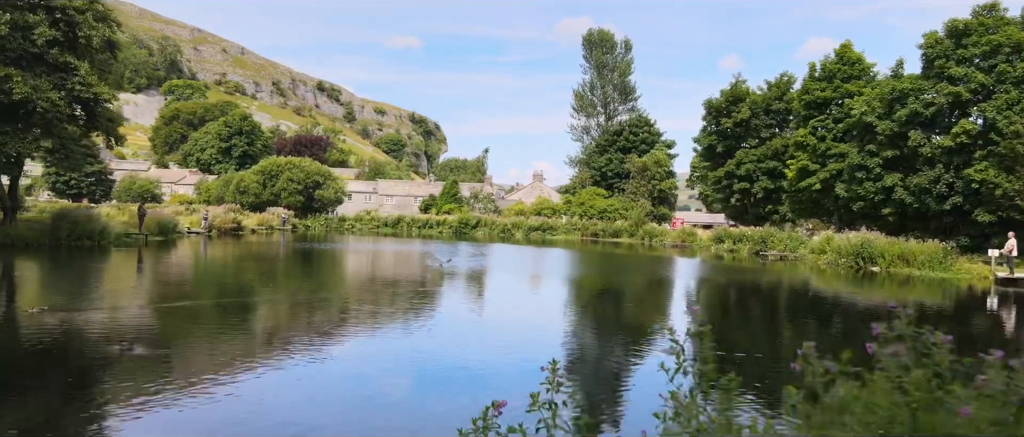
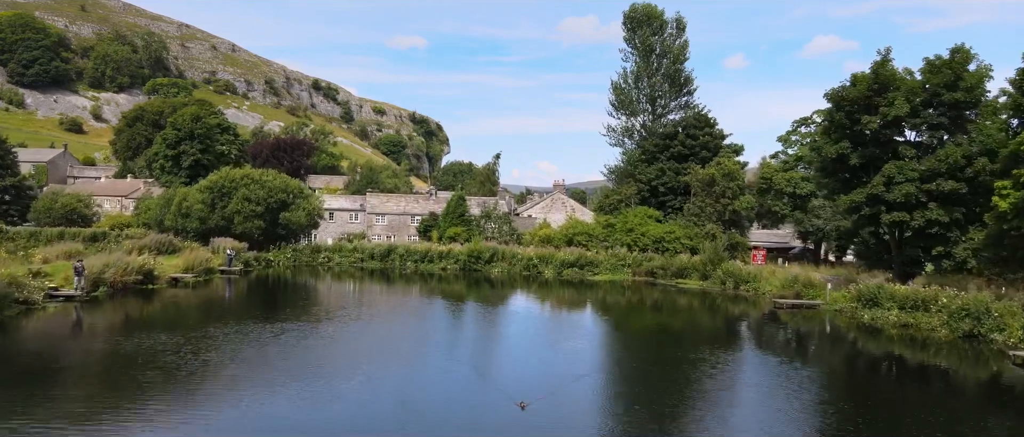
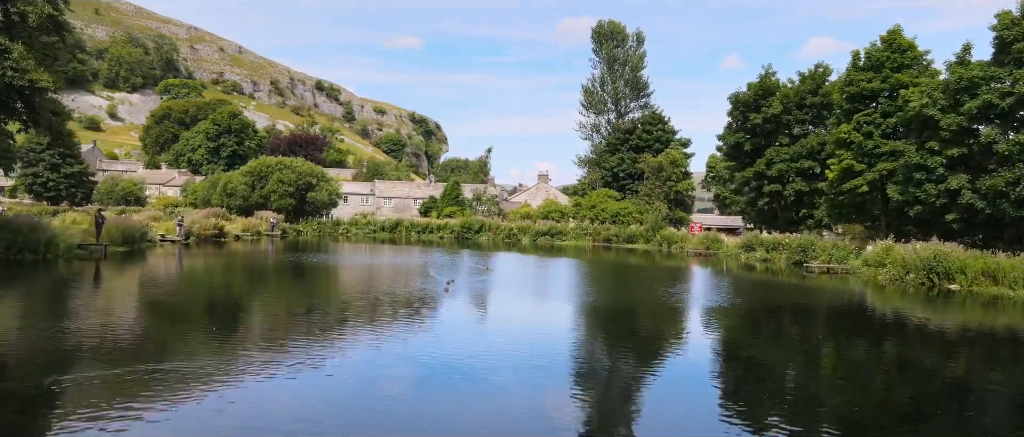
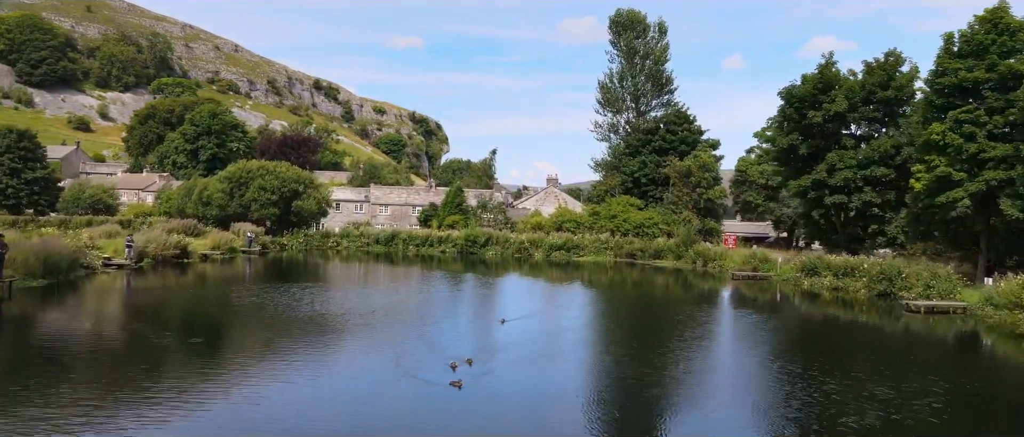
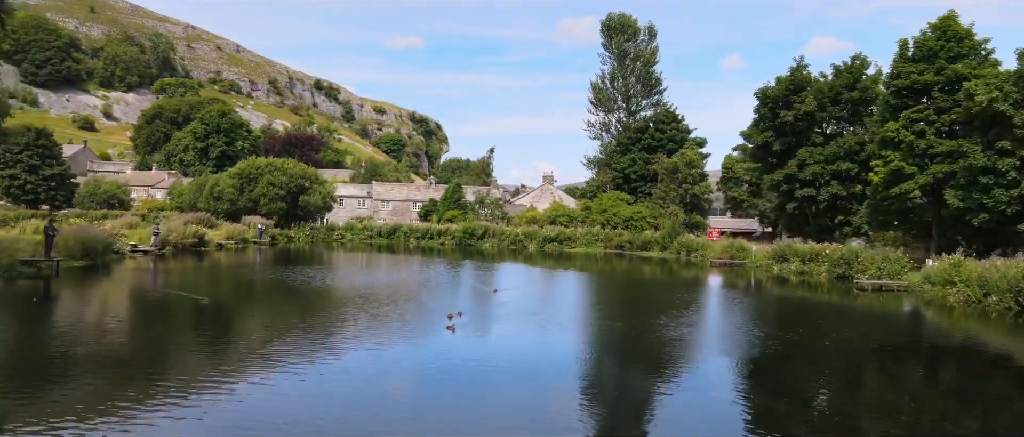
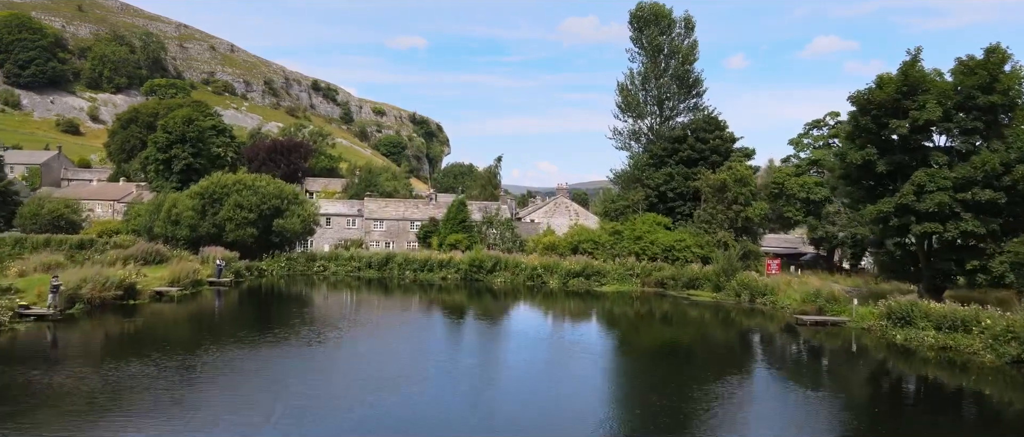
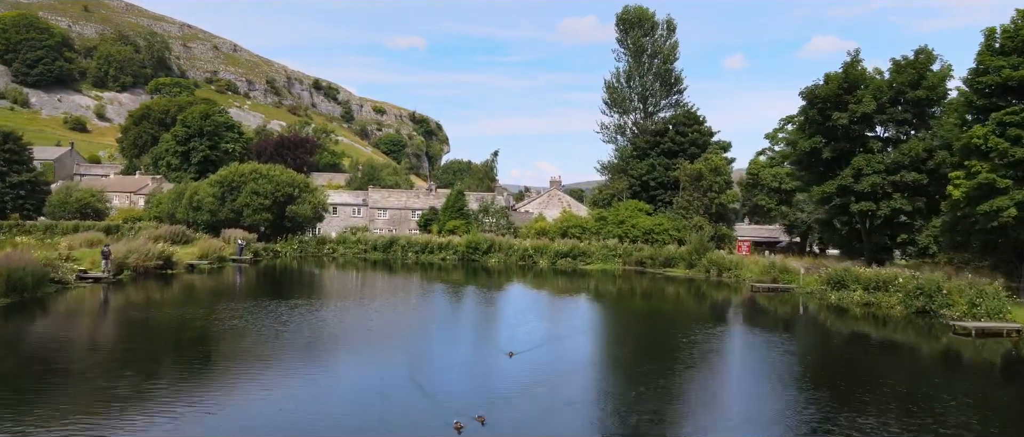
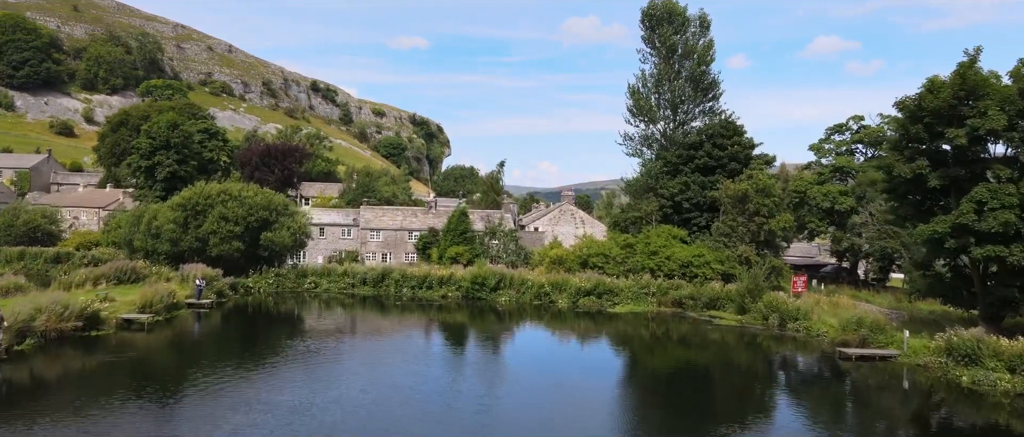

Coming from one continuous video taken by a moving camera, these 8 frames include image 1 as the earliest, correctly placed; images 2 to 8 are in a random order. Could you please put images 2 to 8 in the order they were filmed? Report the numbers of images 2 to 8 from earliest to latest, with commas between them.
3, 5, 4, 7, 2, 6, 8
